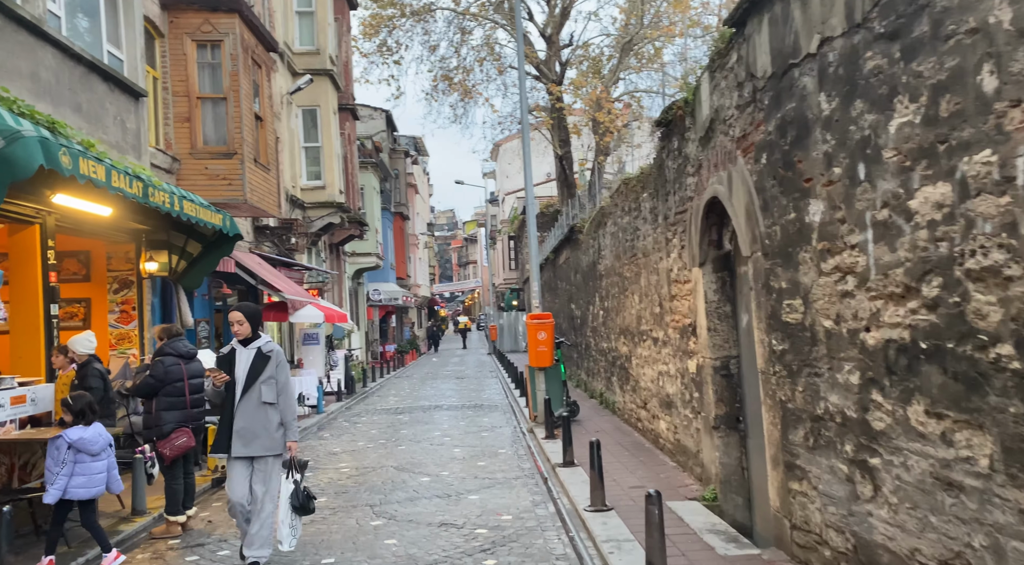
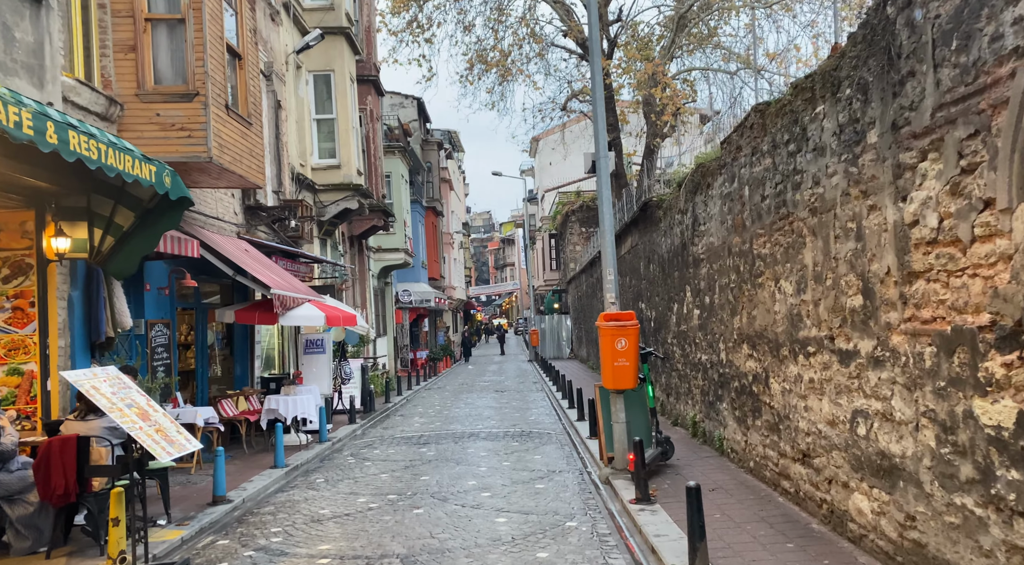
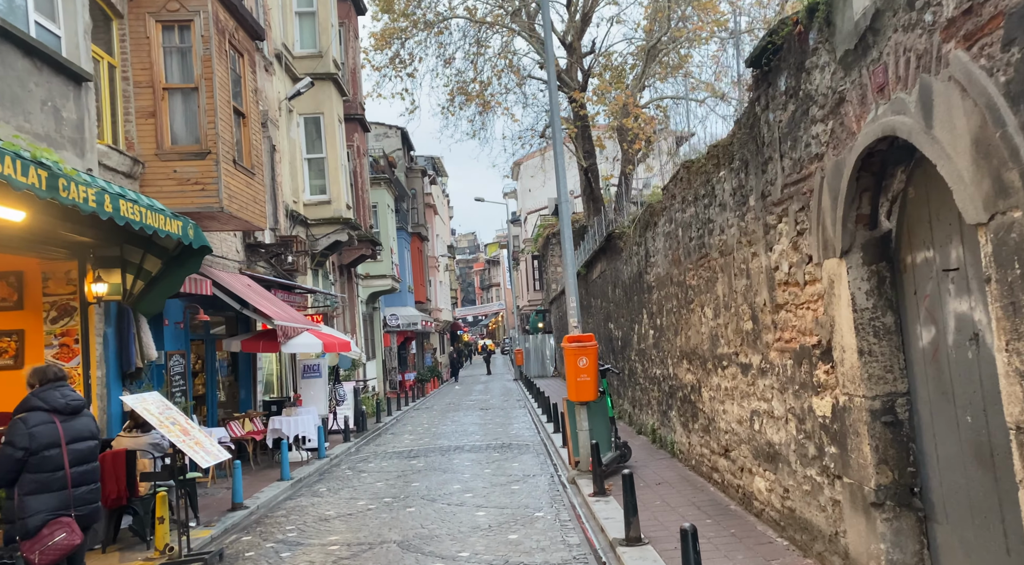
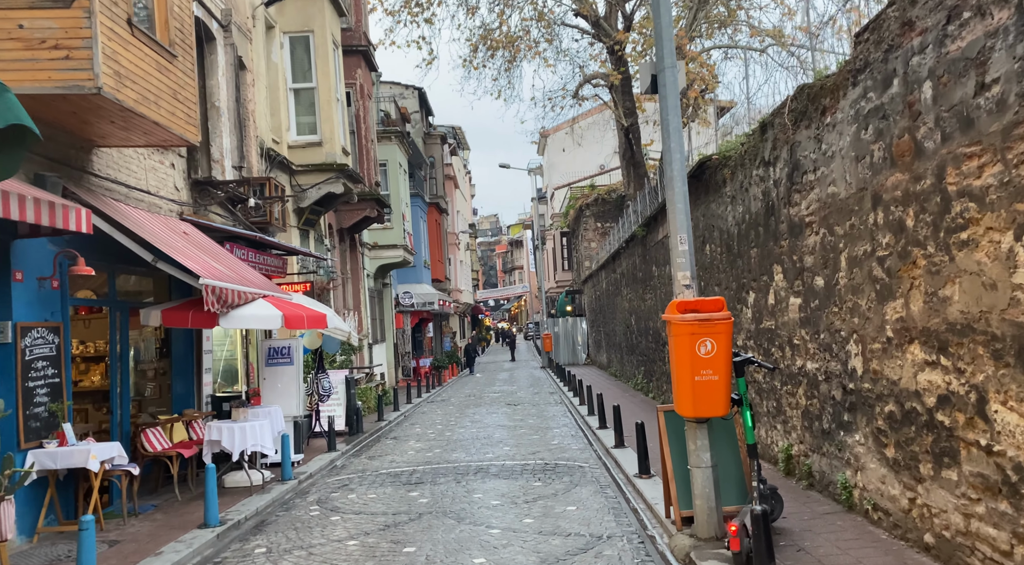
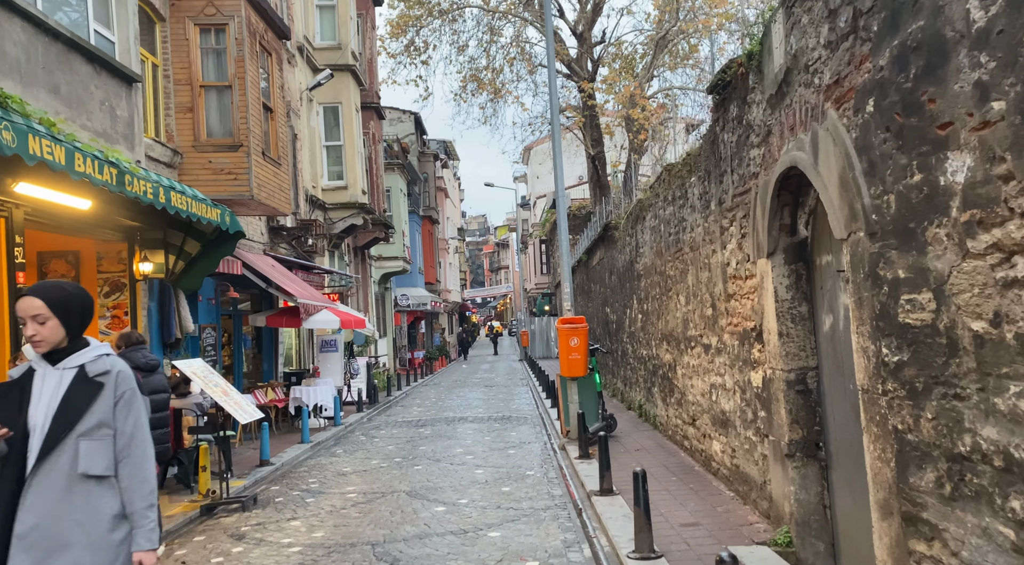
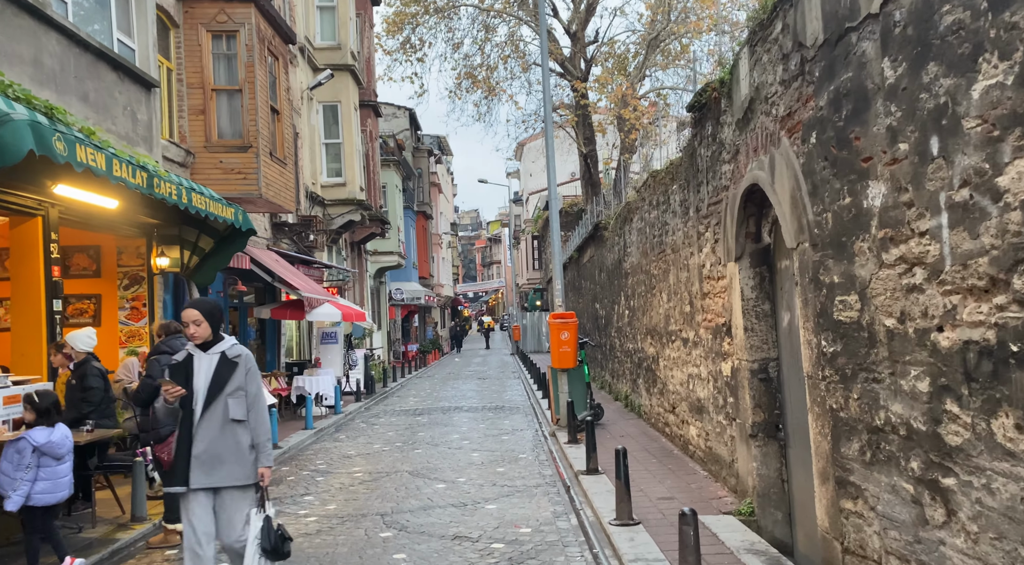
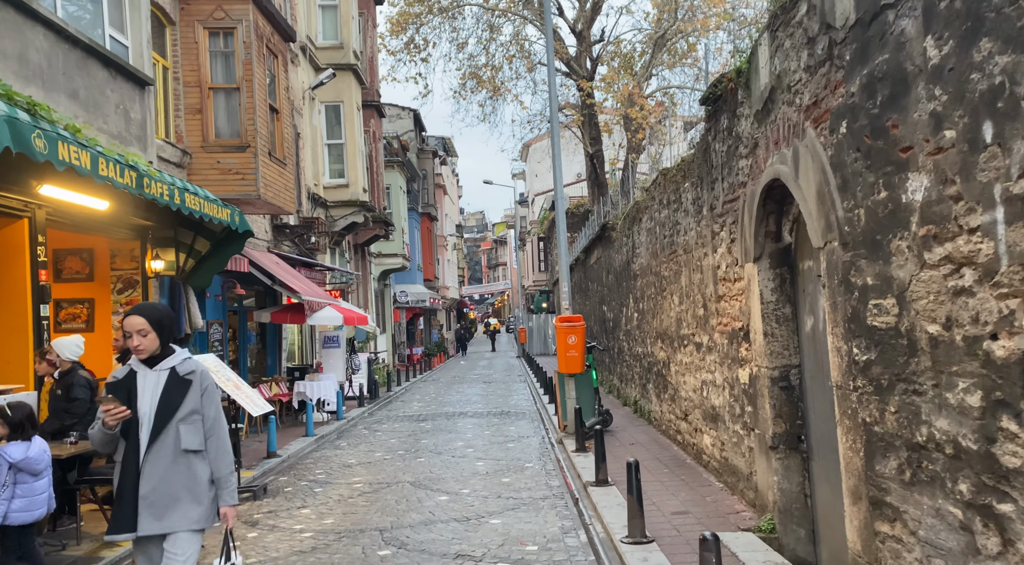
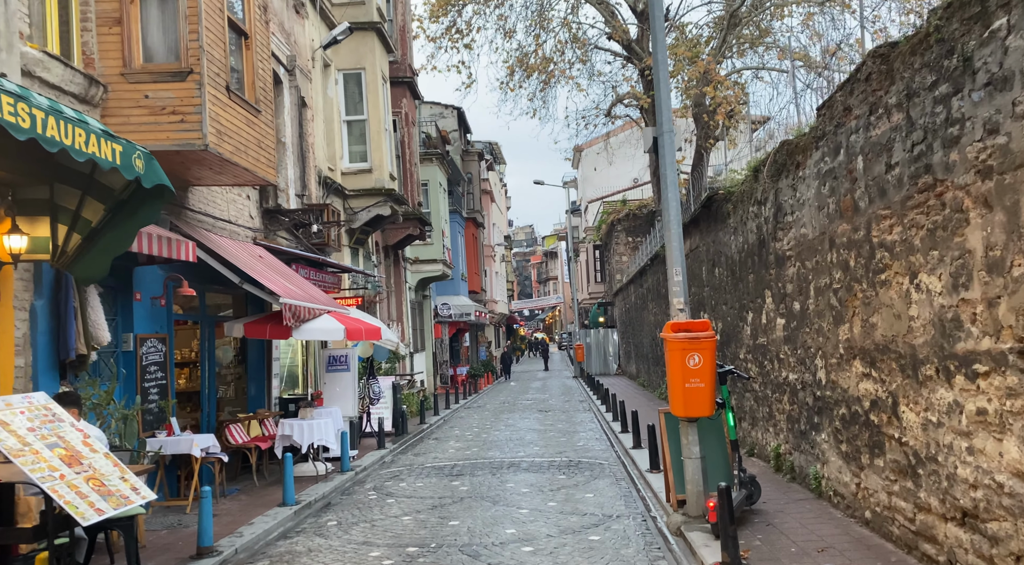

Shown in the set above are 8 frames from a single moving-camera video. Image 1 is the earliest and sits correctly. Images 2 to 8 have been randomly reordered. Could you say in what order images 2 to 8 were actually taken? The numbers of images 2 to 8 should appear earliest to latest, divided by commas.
6, 7, 5, 3, 2, 8, 4
